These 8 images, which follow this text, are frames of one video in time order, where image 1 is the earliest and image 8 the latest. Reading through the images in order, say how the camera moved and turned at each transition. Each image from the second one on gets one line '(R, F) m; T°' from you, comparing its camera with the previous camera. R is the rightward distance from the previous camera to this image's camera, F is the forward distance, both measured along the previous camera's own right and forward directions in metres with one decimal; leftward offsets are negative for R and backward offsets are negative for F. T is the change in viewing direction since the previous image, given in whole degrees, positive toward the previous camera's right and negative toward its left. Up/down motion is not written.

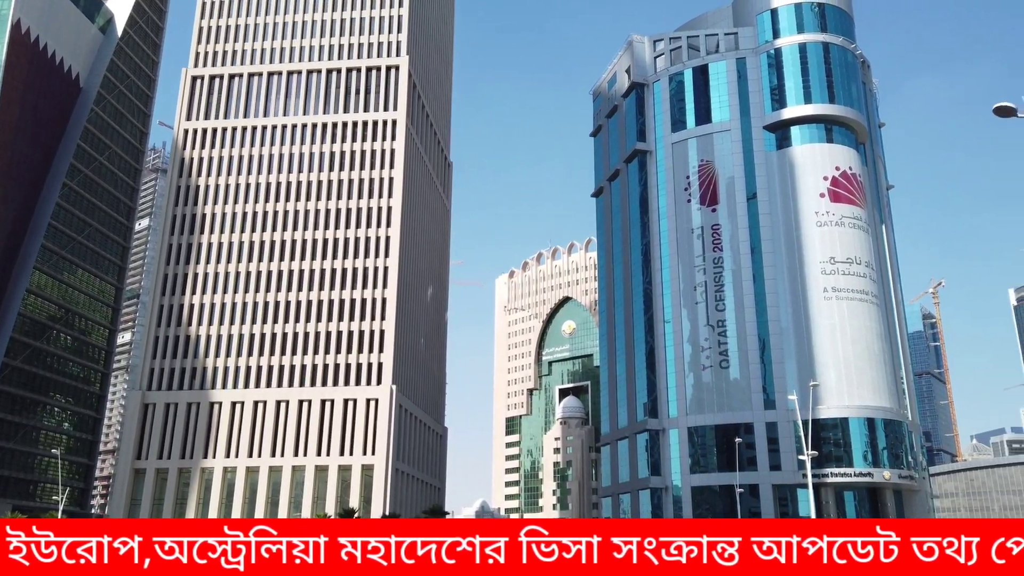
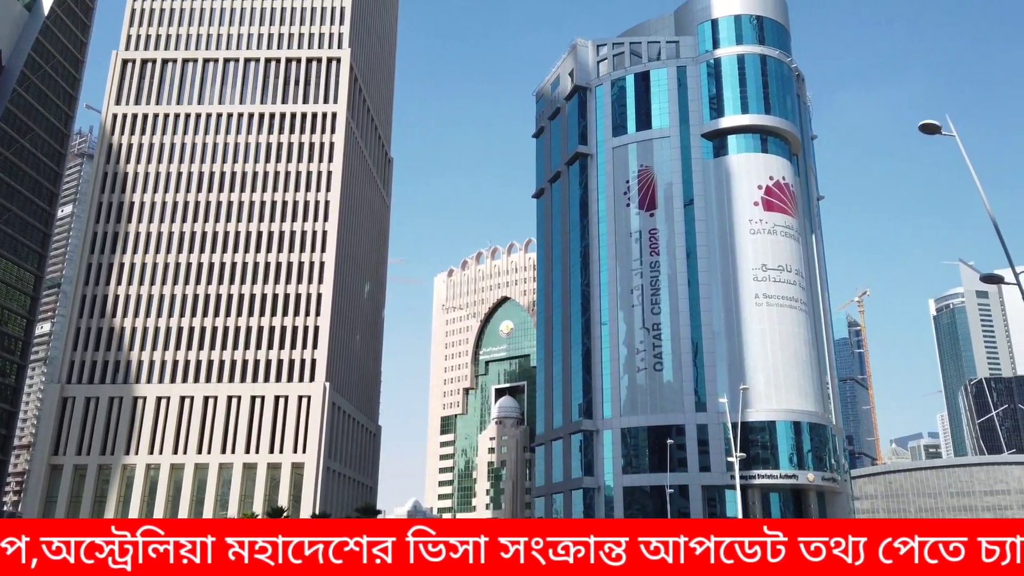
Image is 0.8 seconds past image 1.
(0.0, +0.2) m; +4°
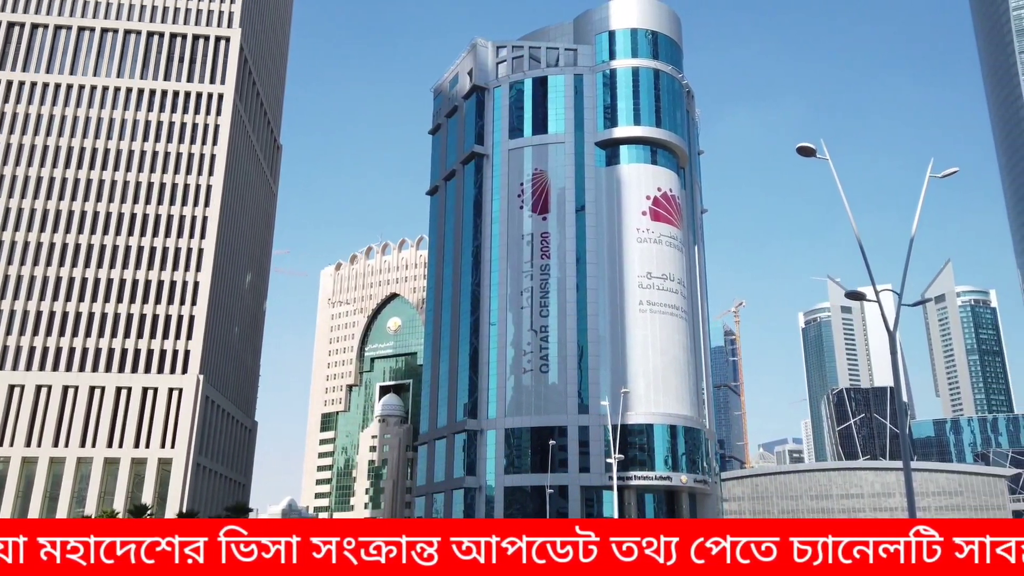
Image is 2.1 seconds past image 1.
(-0.3, +0.4) m; +8°
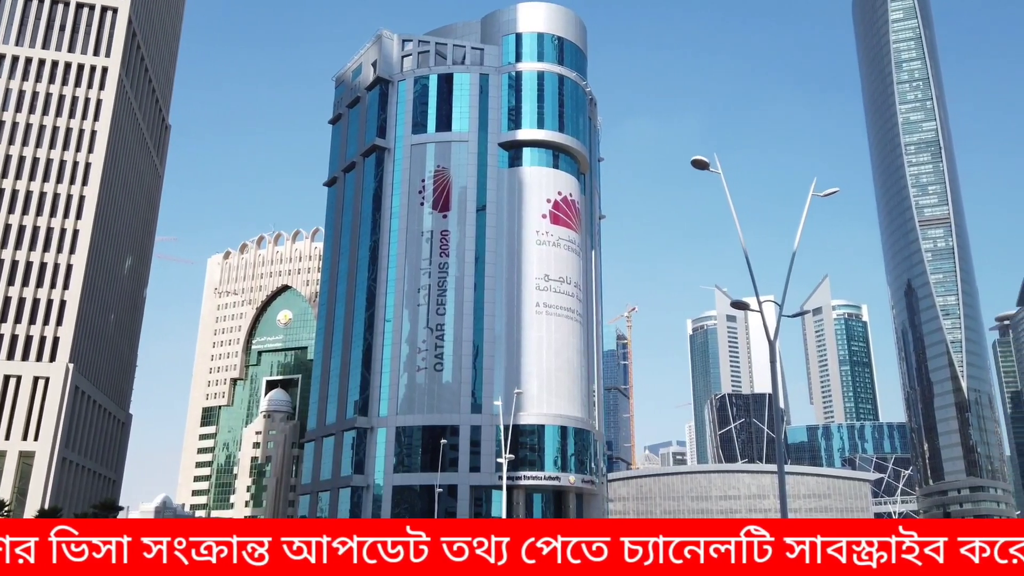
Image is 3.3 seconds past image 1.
(-0.3, +0.5) m; +7°
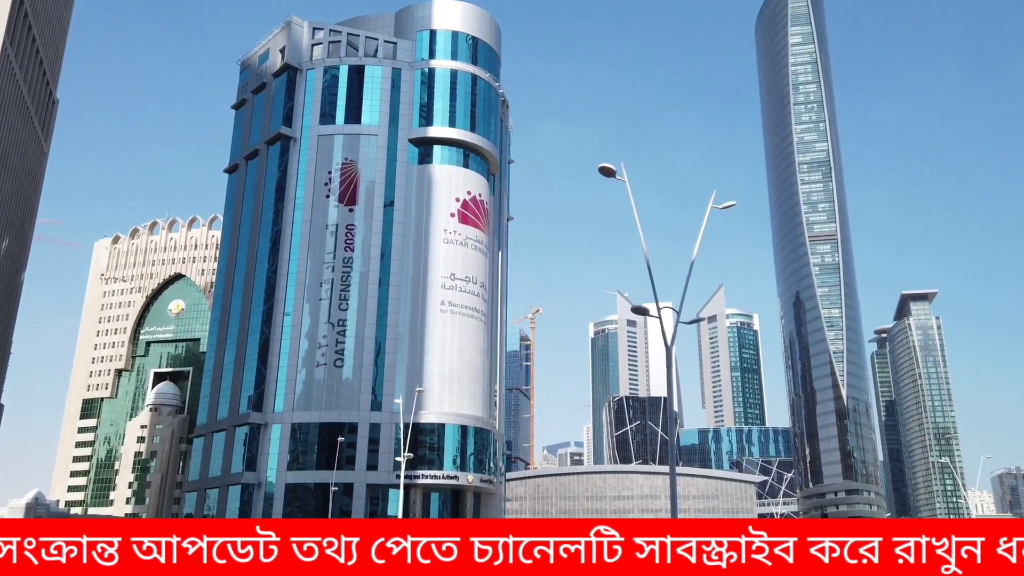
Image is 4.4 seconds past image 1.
(-0.1, +0.2) m; +7°
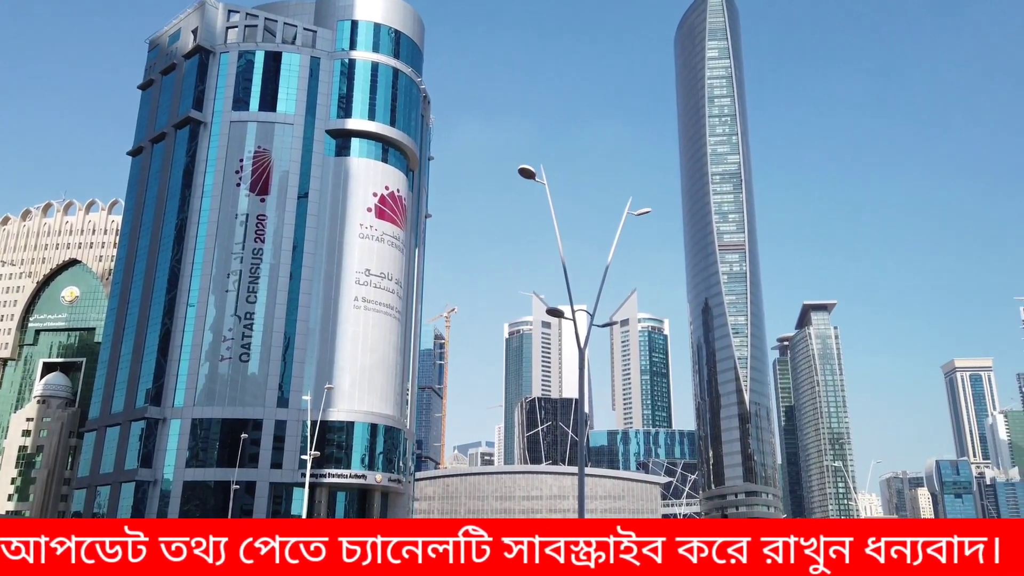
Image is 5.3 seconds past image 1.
(+0.3, +0.4) m; +6°
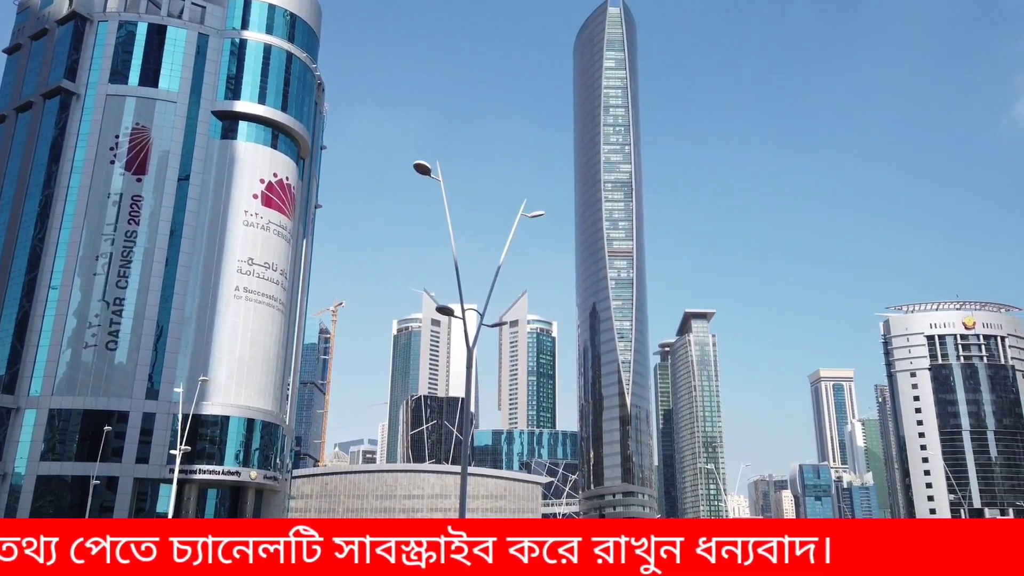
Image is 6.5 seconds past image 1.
(+0.3, +0.3) m; +8°
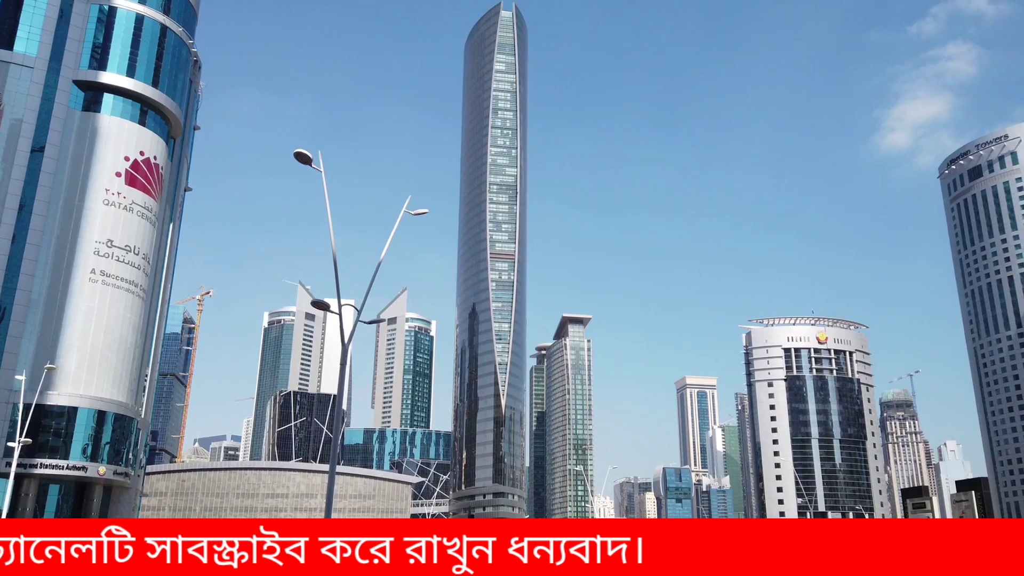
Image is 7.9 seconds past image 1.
(+0.3, 0.0) m; +9°
